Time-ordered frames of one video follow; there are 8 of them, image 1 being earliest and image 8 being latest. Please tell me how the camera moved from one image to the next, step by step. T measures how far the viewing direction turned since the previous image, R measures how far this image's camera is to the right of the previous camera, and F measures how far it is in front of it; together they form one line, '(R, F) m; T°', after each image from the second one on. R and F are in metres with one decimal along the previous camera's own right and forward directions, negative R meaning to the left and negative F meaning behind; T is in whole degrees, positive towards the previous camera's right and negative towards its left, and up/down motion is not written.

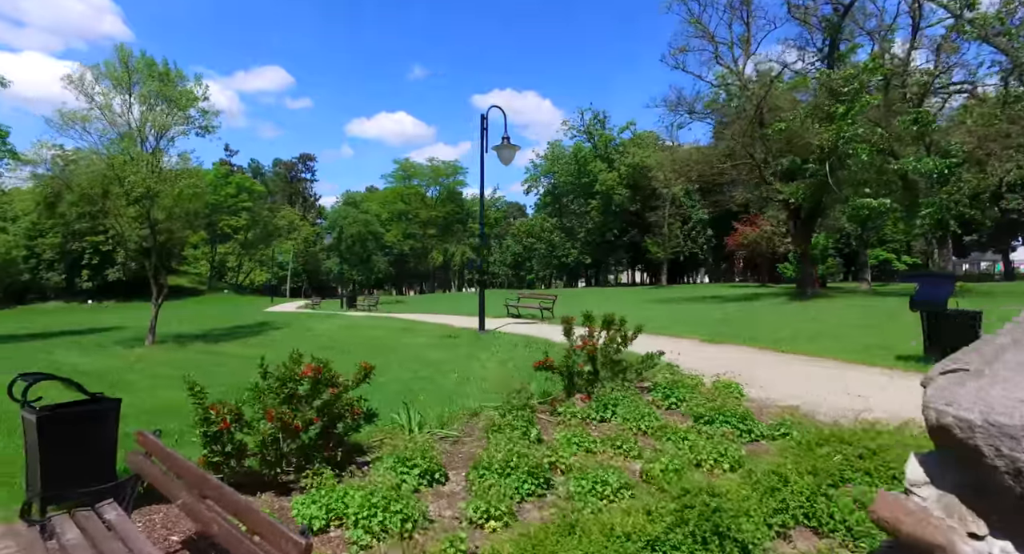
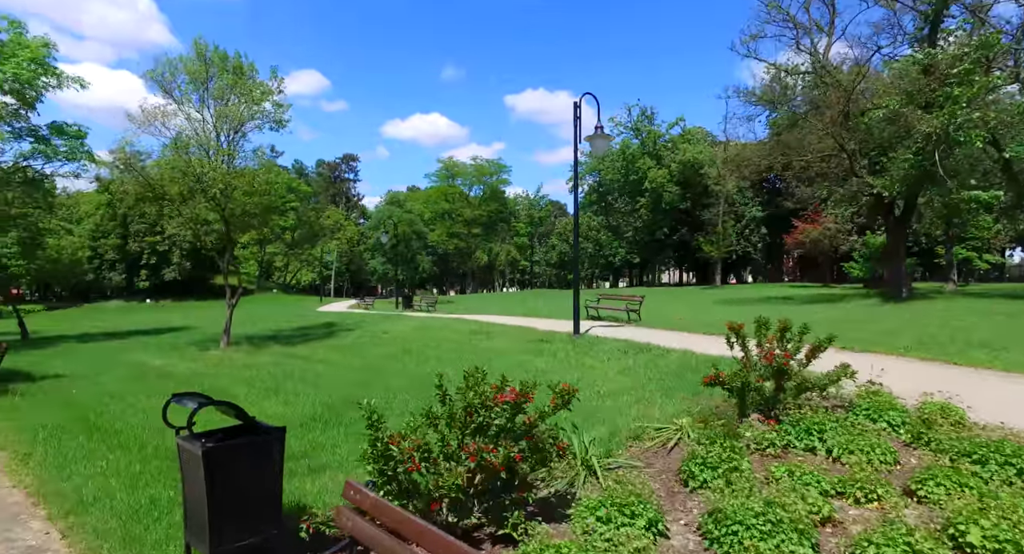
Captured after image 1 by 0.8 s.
(-1.2, +0.7) m; -3°
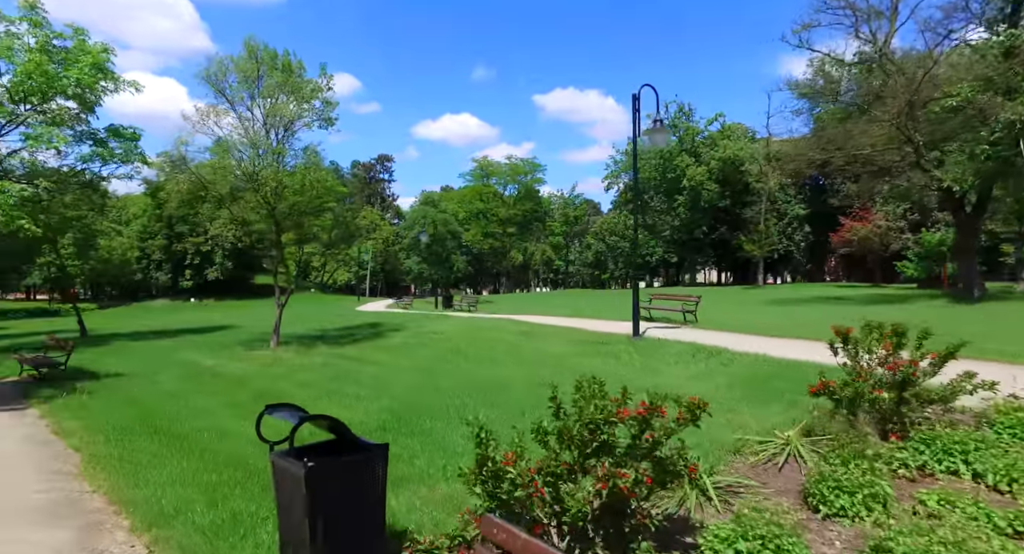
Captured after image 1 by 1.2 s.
(-0.5, +0.4) m; -3°
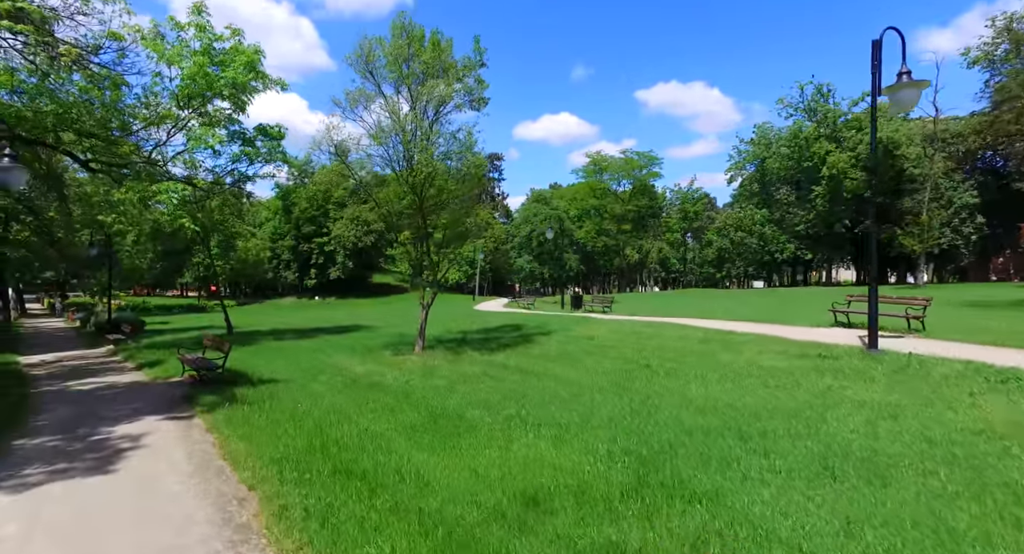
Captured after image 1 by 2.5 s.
(-1.6, +1.7) m; -10°
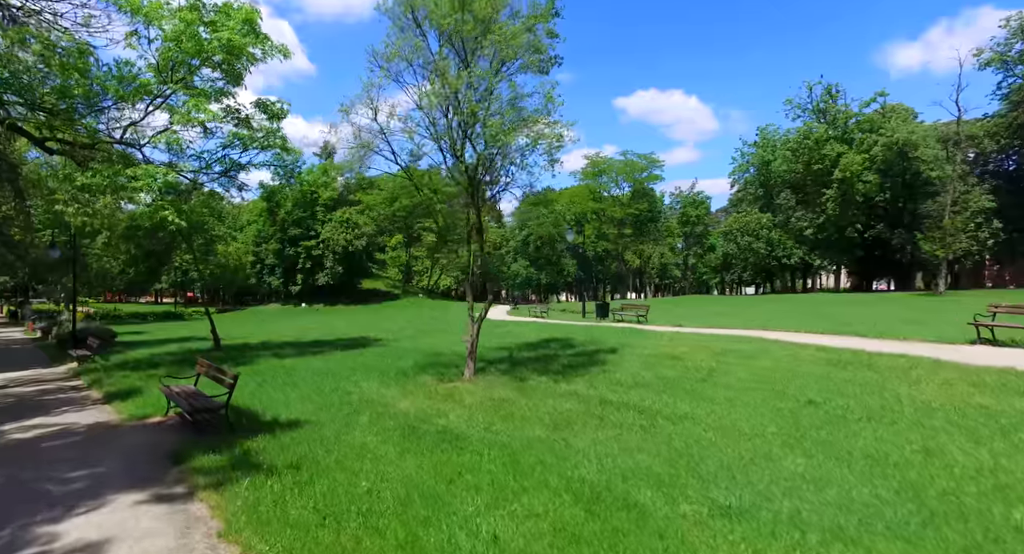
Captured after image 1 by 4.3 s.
(-1.7, +2.7) m; +2°
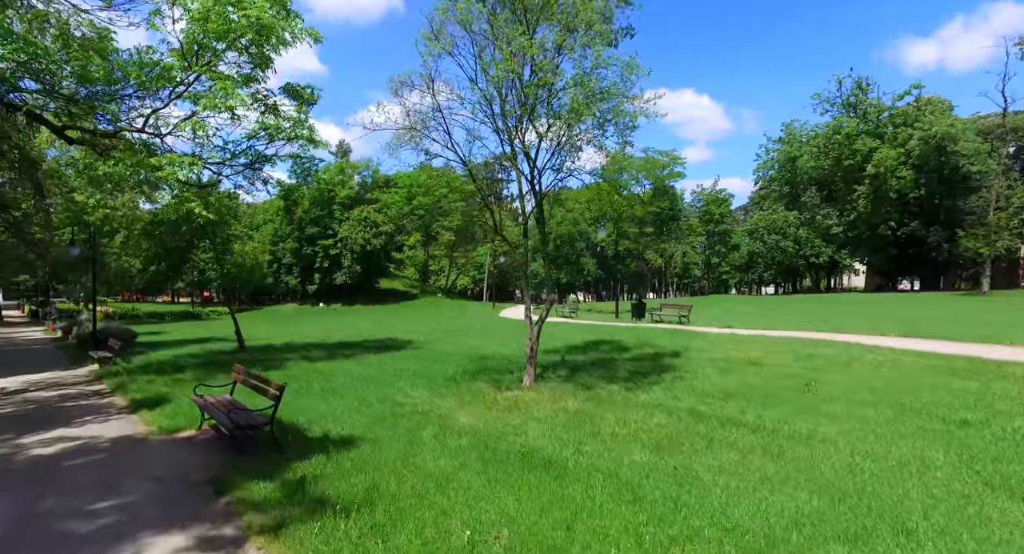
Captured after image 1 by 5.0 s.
(-0.9, +1.1) m; -1°
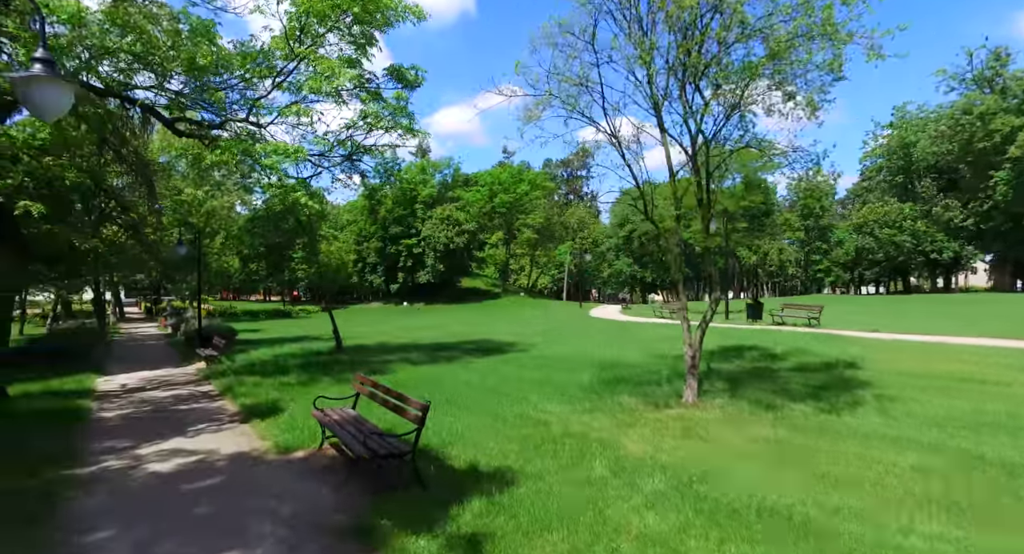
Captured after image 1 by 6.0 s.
(-1.2, +1.4) m; -7°
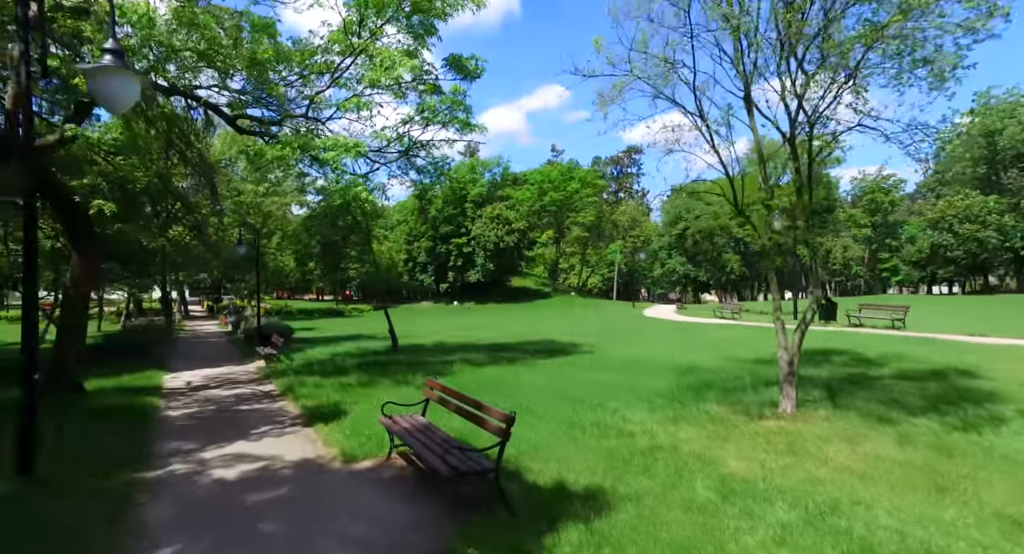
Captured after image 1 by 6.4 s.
(-0.4, +0.6) m; -5°
